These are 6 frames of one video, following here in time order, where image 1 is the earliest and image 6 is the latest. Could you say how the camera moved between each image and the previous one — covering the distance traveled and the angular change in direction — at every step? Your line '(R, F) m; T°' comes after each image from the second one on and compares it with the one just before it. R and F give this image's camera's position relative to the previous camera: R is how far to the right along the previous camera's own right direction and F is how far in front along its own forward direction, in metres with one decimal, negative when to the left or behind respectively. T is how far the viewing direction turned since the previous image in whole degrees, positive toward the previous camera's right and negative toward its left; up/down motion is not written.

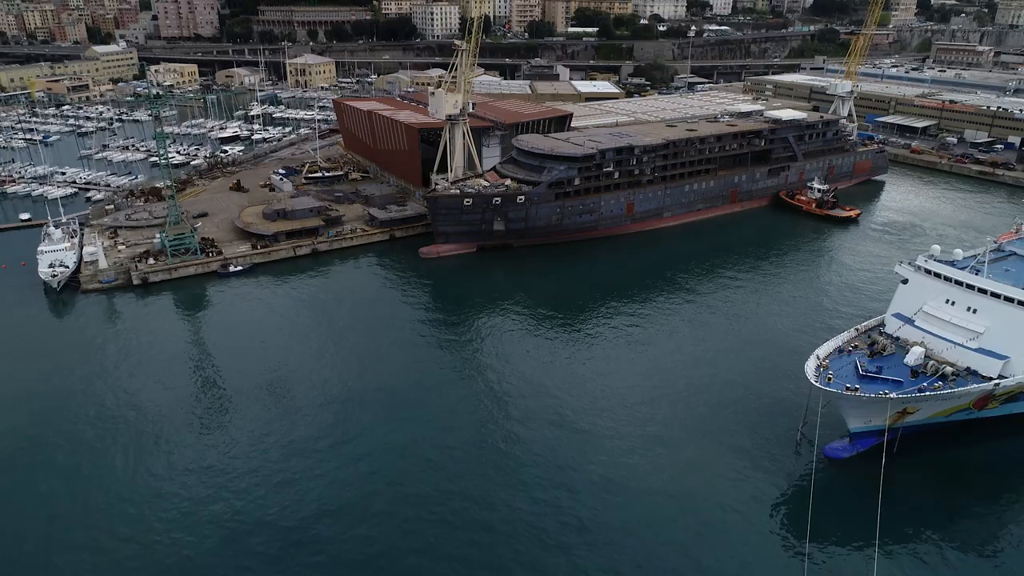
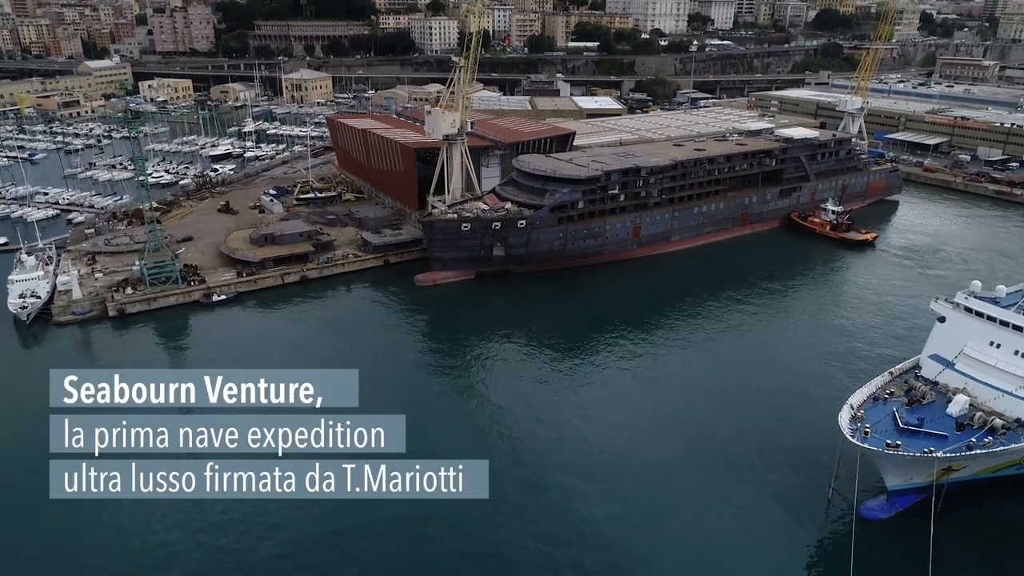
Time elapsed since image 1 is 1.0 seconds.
(0.0, +1.1) m; 0°
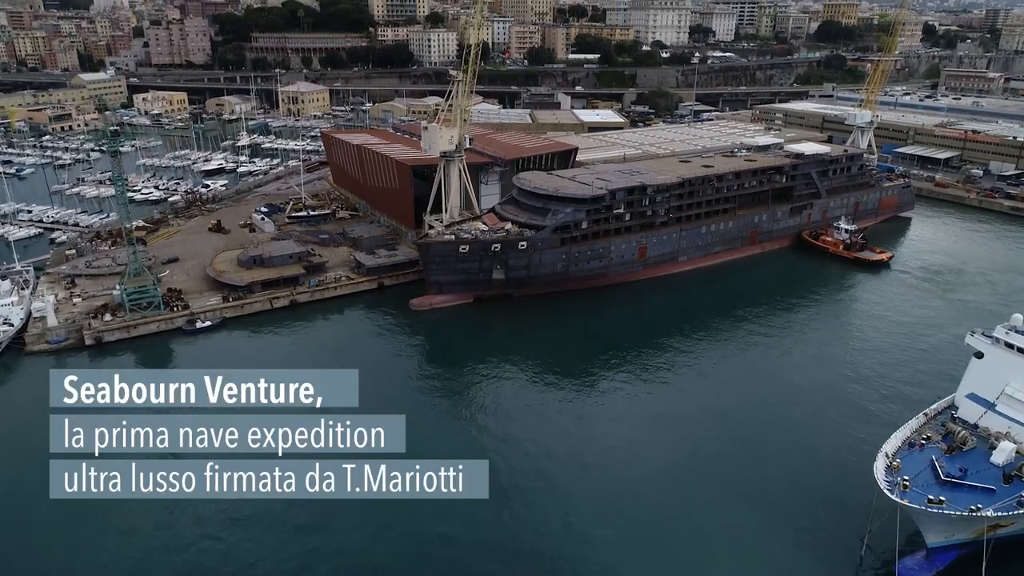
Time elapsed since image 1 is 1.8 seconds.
(0.0, +0.9) m; 0°
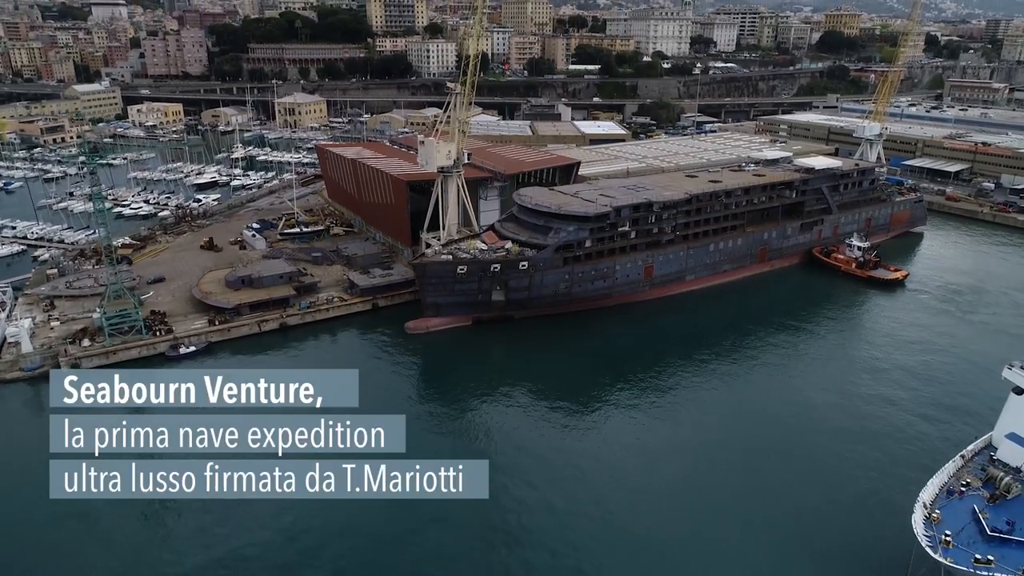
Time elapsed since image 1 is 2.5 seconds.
(0.0, +0.8) m; 0°
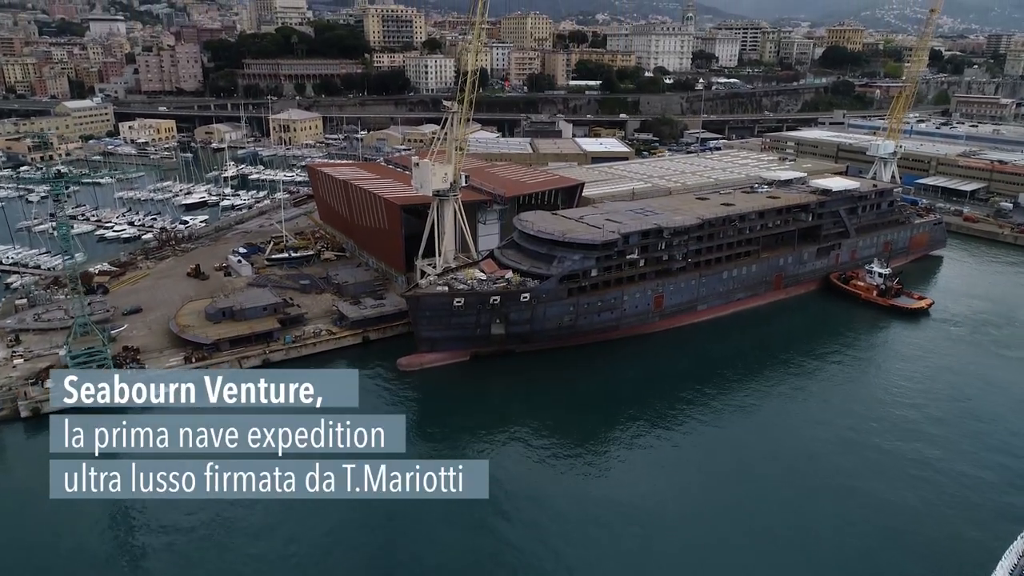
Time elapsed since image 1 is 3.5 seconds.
(0.0, +1.2) m; 0°
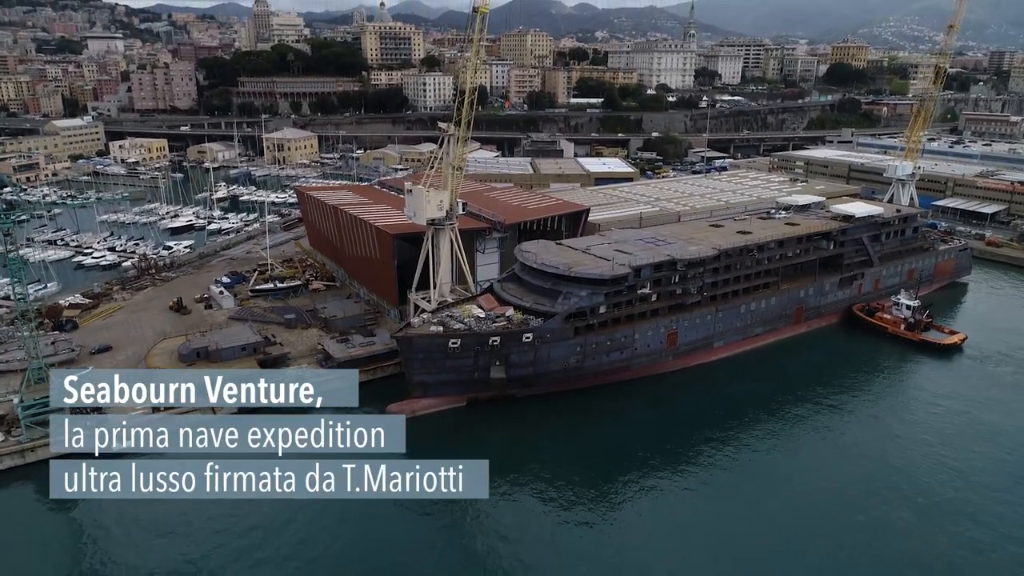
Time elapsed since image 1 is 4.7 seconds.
(0.0, +1.4) m; 0°
